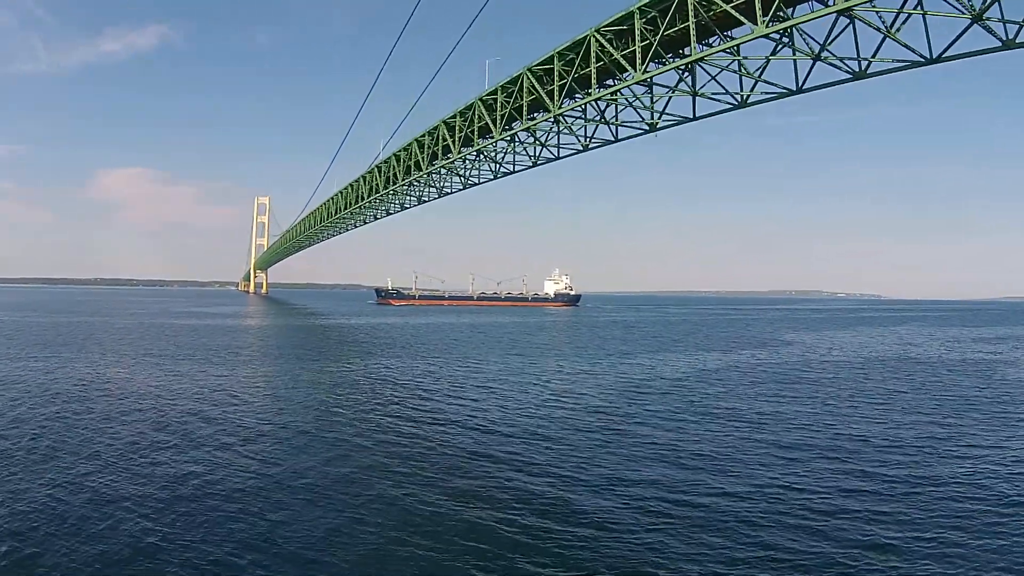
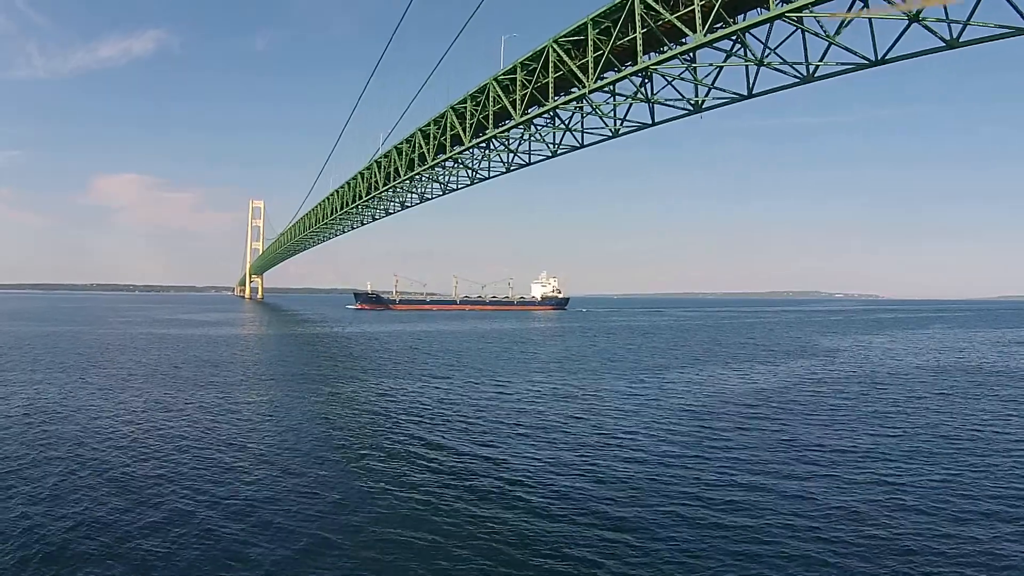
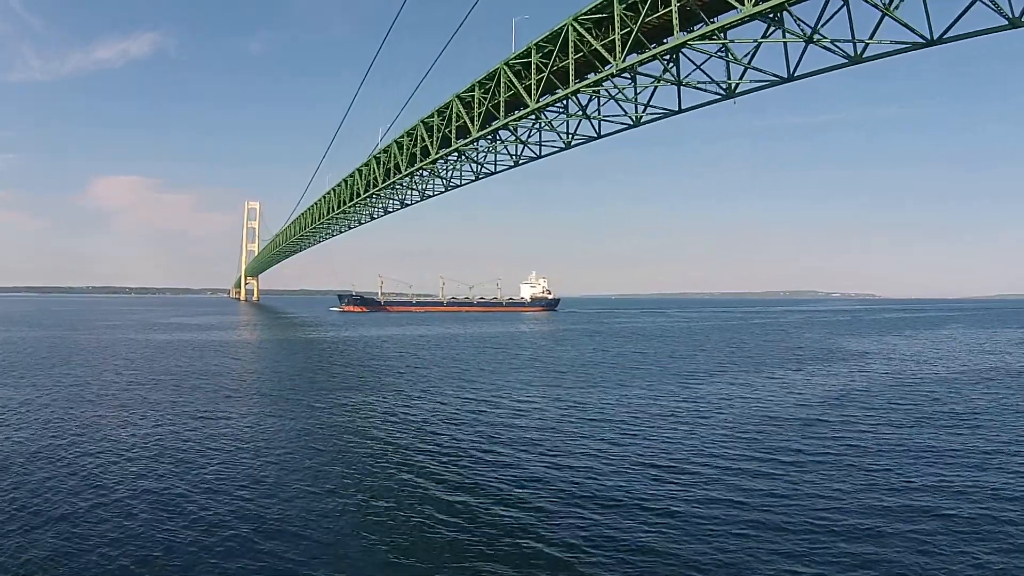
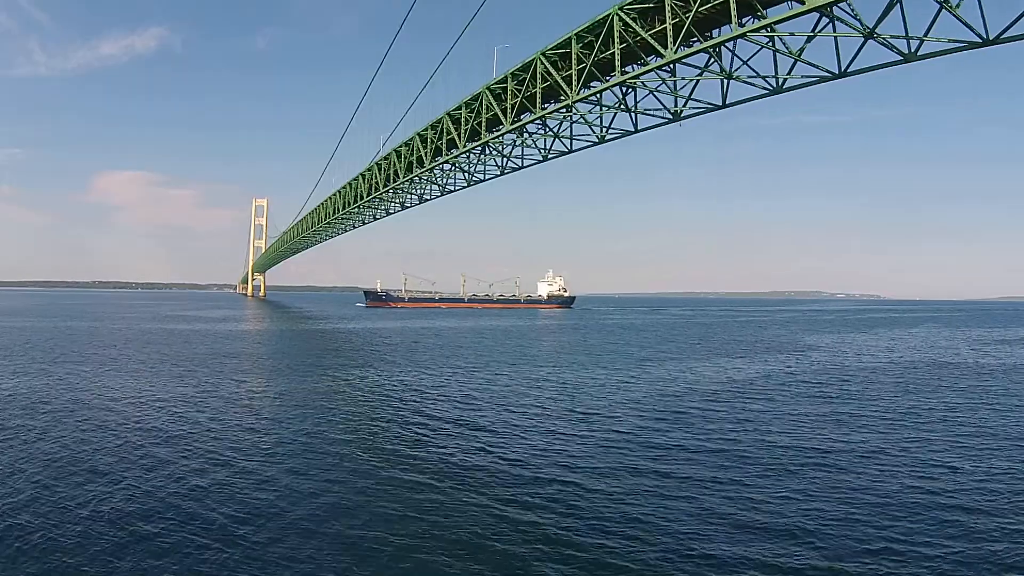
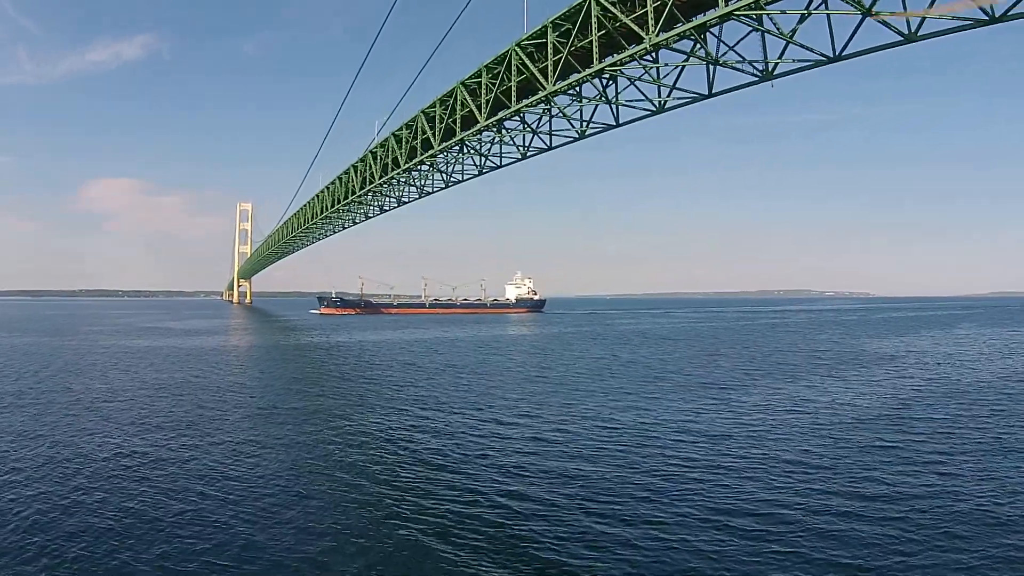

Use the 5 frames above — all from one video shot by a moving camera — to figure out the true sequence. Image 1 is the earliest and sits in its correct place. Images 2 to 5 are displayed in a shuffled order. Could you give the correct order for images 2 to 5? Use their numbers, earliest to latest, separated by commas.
4, 2, 3, 5
